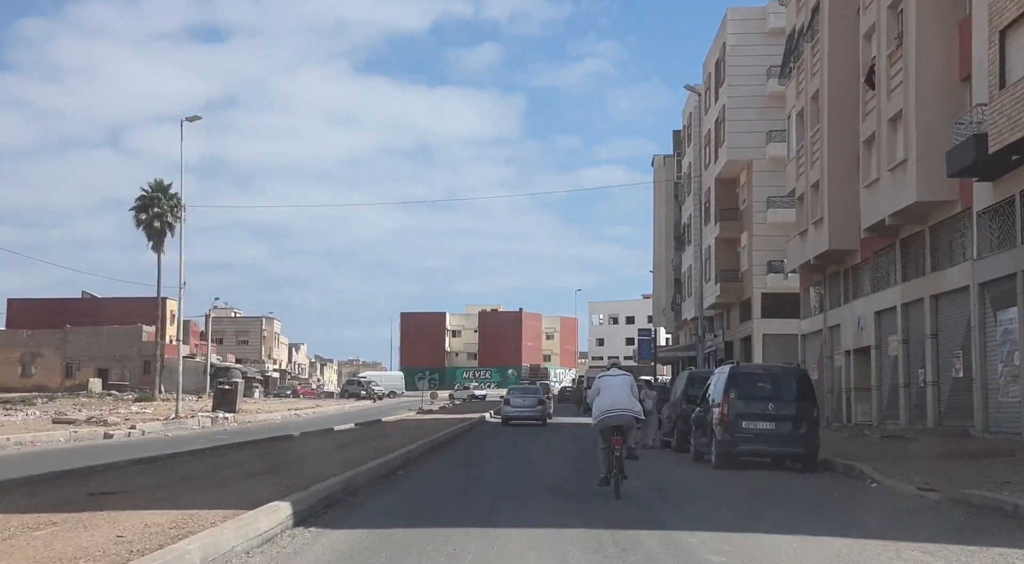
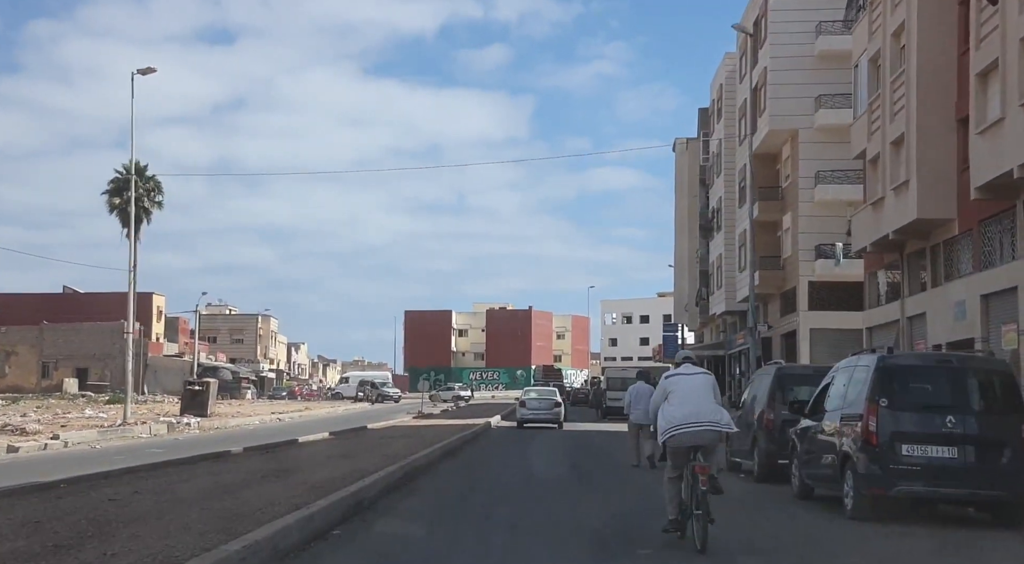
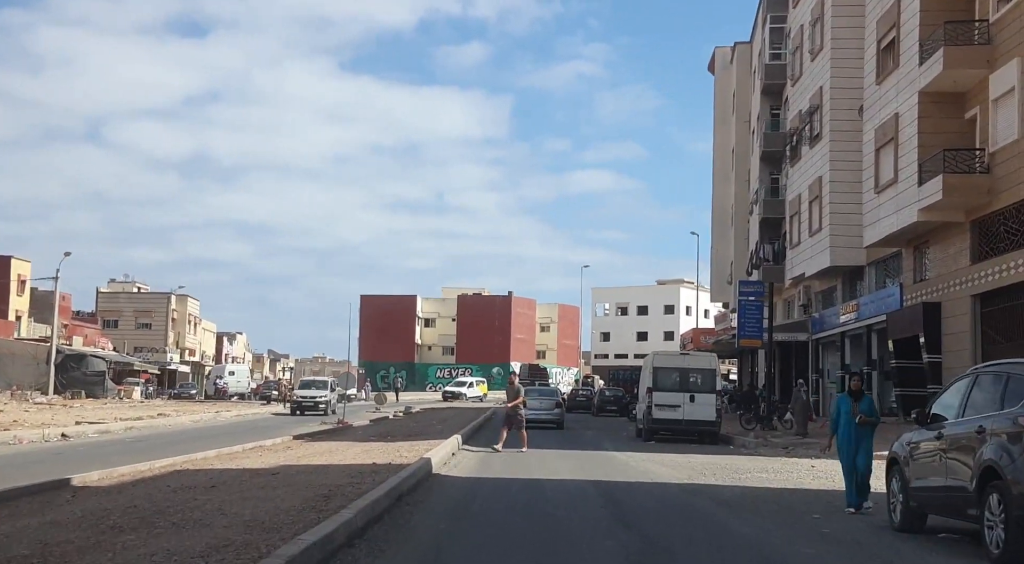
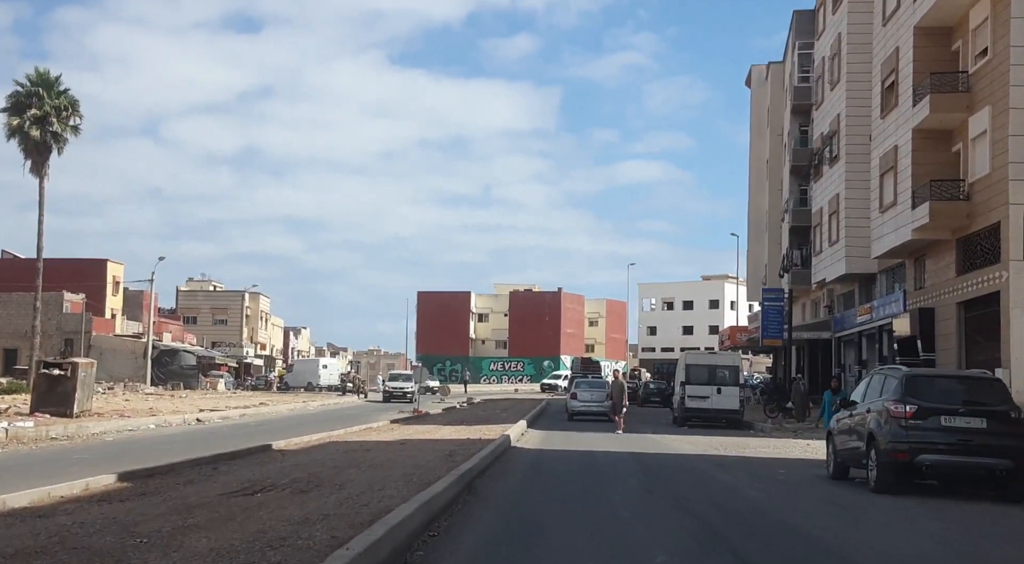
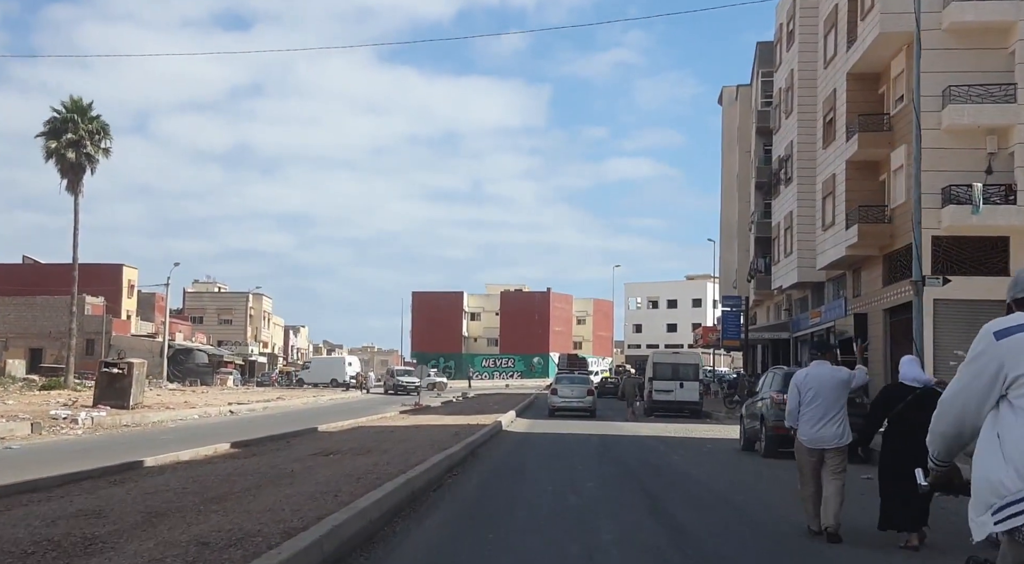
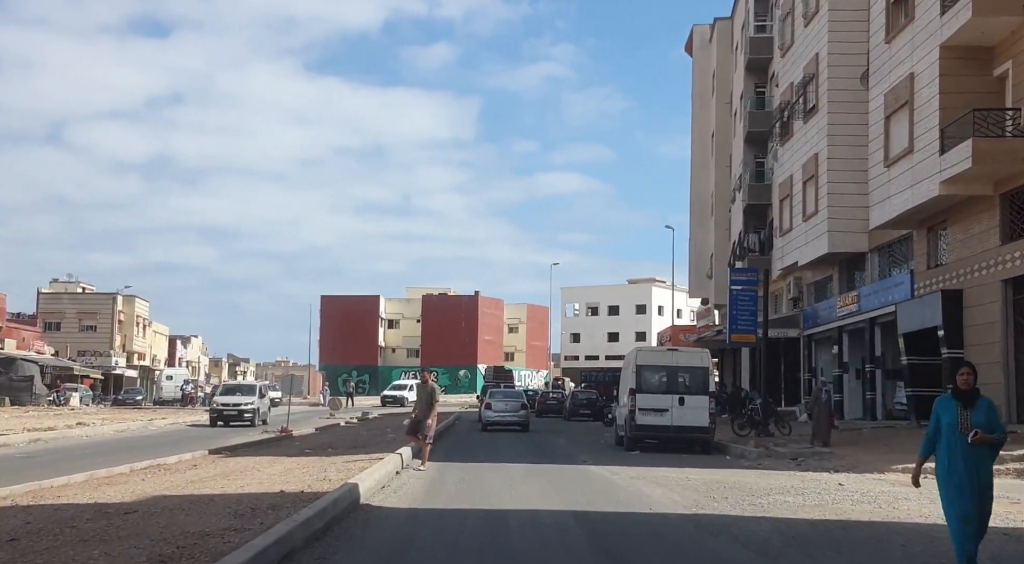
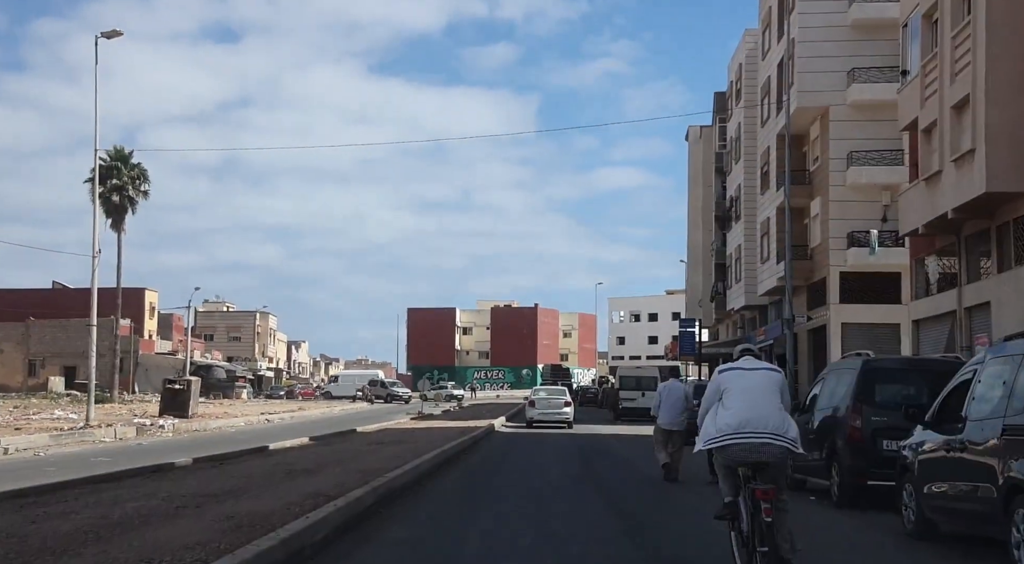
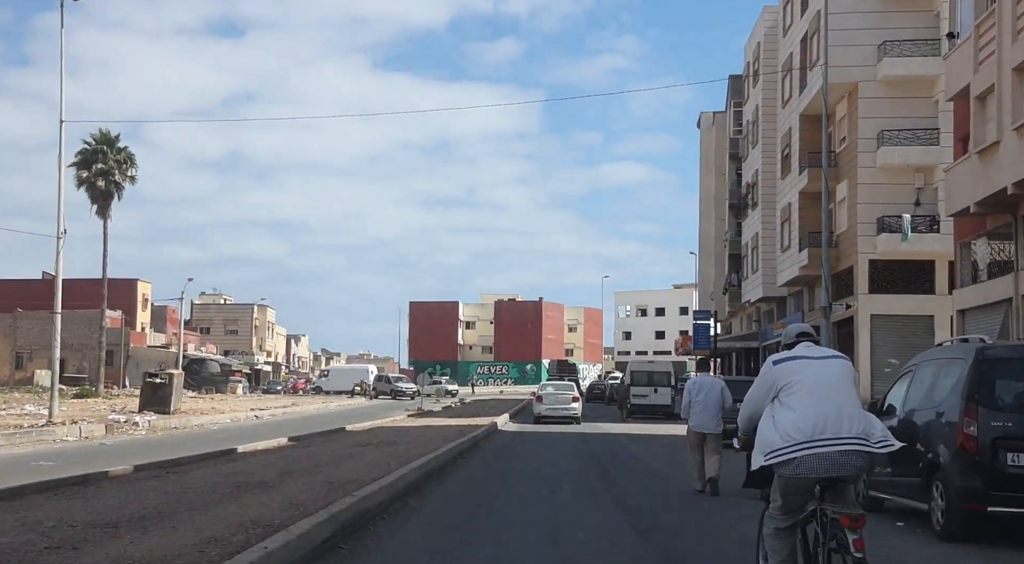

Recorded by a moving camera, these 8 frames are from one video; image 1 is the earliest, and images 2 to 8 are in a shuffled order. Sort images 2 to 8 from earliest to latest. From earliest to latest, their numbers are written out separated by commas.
2, 7, 8, 5, 4, 3, 6
